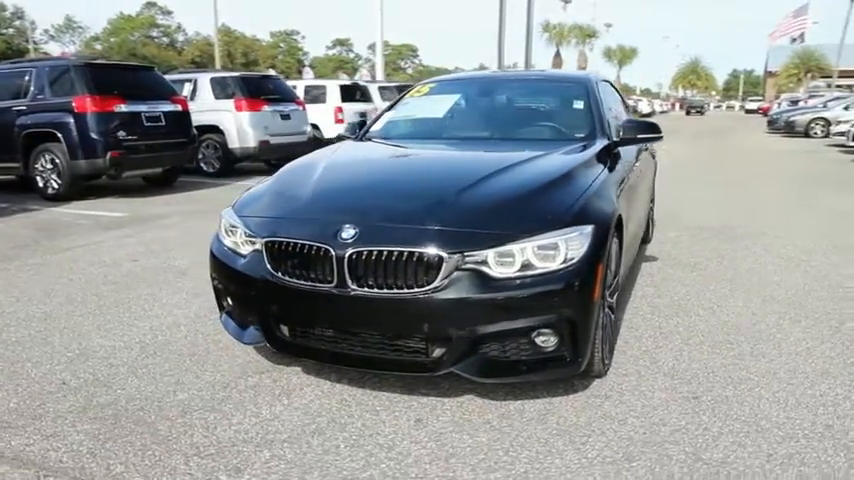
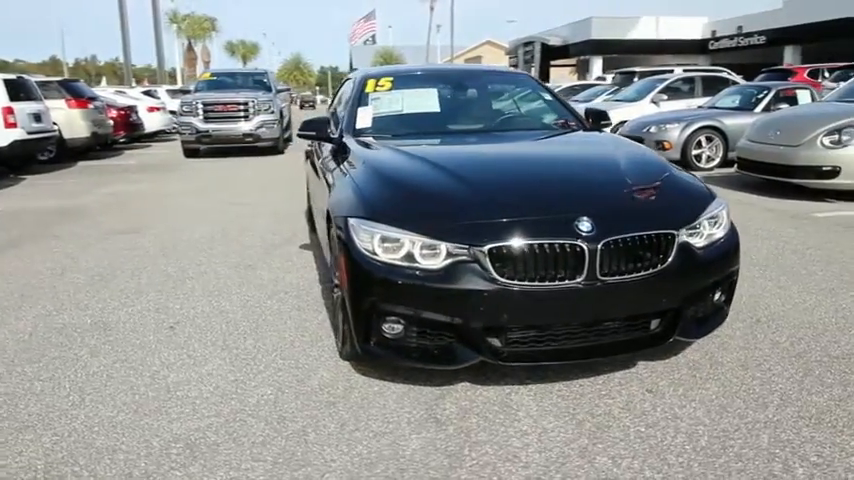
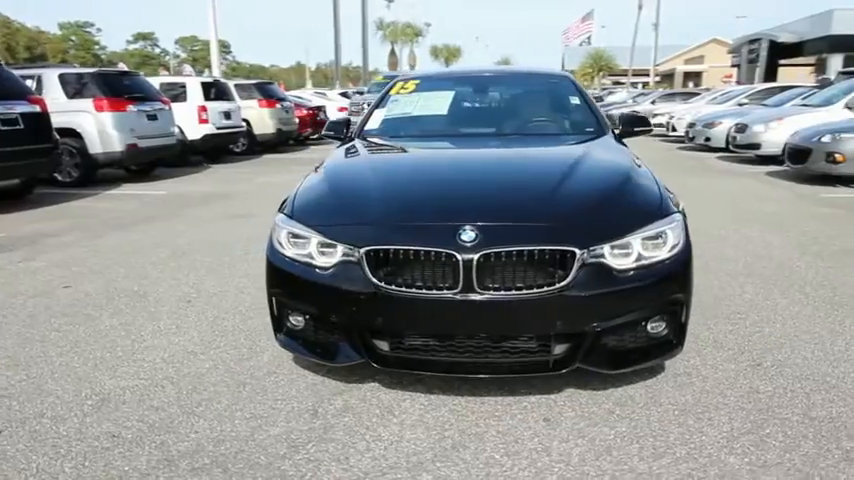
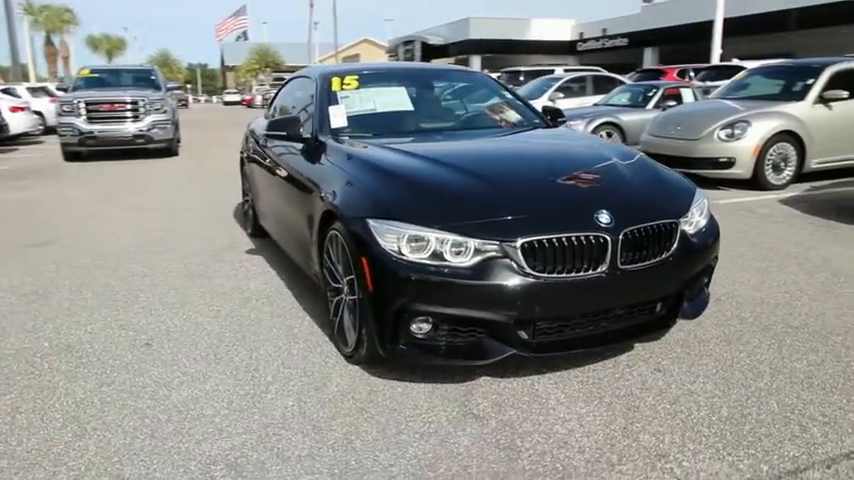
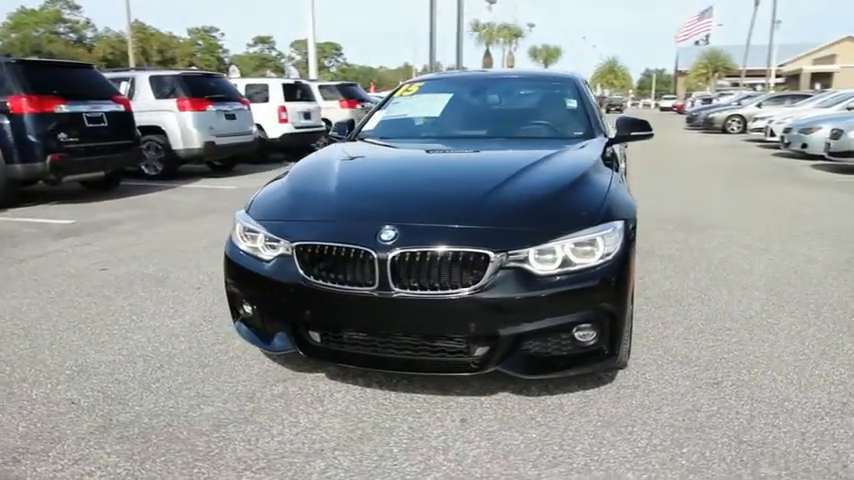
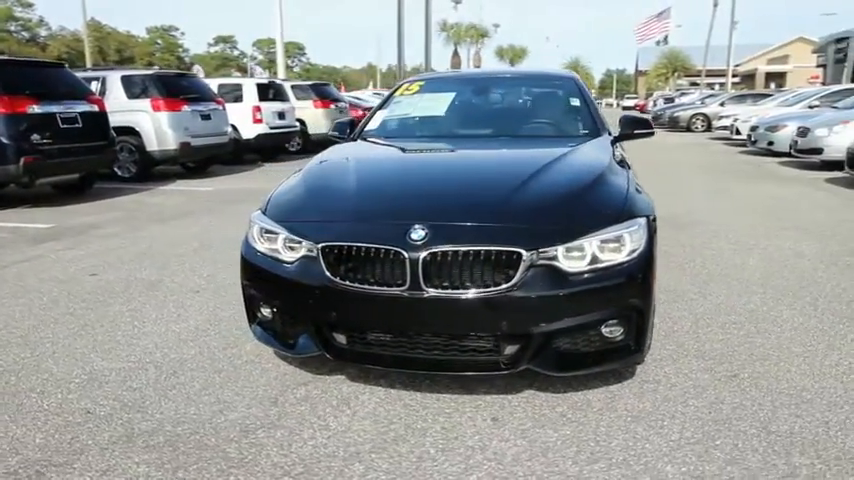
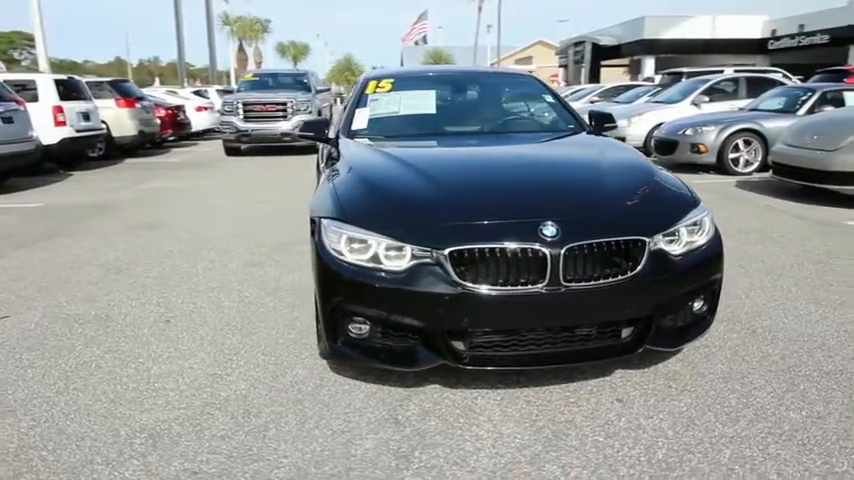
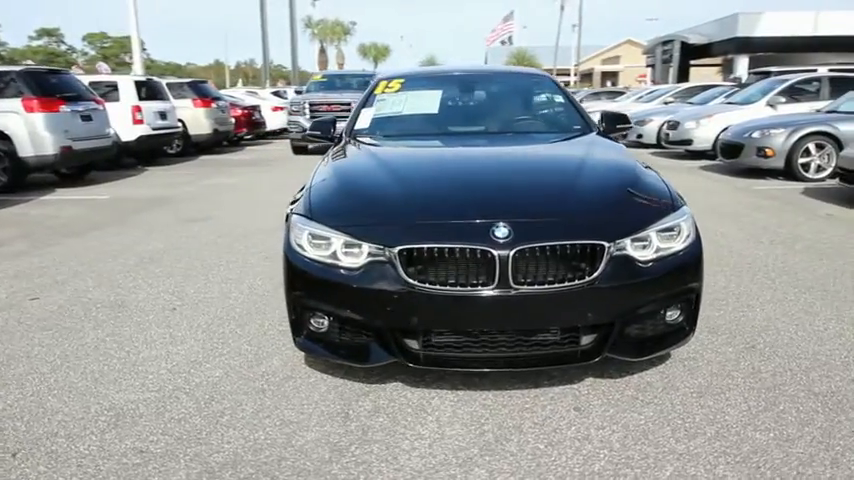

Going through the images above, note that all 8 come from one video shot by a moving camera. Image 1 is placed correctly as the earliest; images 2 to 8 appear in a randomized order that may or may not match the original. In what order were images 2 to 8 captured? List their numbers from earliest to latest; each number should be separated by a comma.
5, 6, 3, 8, 7, 2, 4
